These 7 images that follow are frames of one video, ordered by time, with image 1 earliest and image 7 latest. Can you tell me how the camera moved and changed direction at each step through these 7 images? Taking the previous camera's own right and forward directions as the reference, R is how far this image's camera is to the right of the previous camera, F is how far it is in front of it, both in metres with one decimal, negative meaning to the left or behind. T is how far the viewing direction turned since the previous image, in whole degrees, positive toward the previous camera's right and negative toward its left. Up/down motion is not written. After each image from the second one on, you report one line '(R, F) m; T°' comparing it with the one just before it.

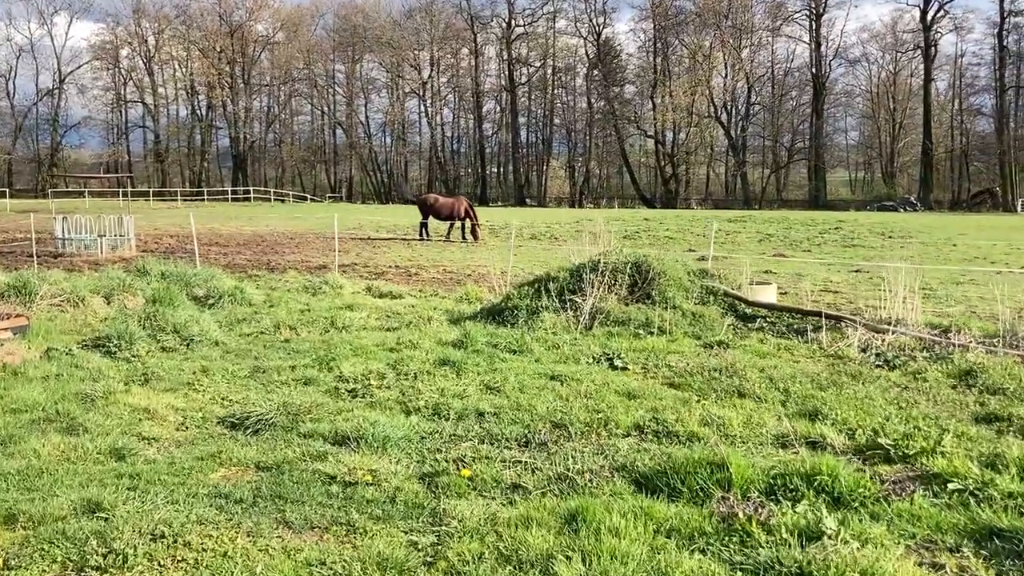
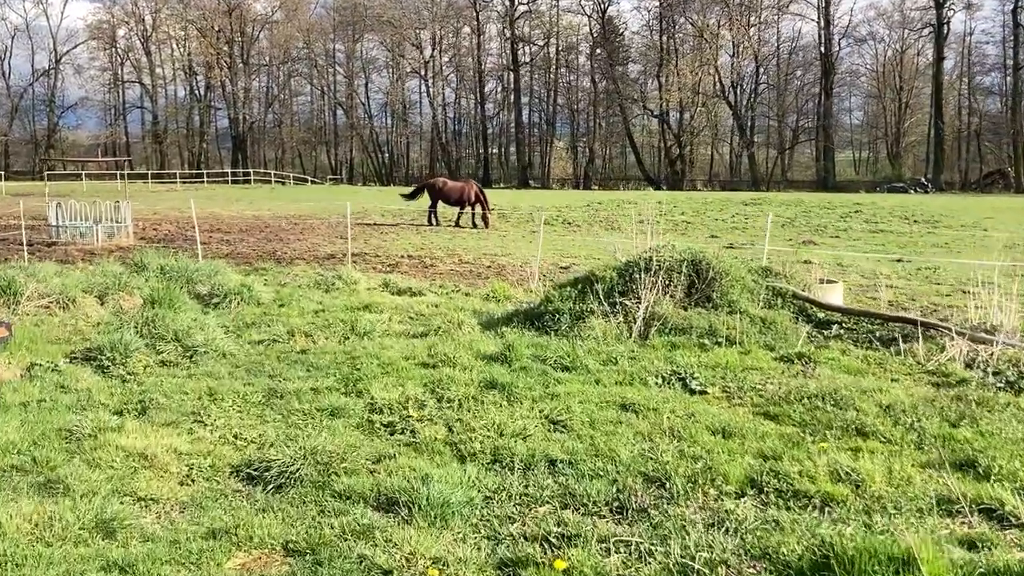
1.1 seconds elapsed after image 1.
(-0.3, +0.9) m; 0°
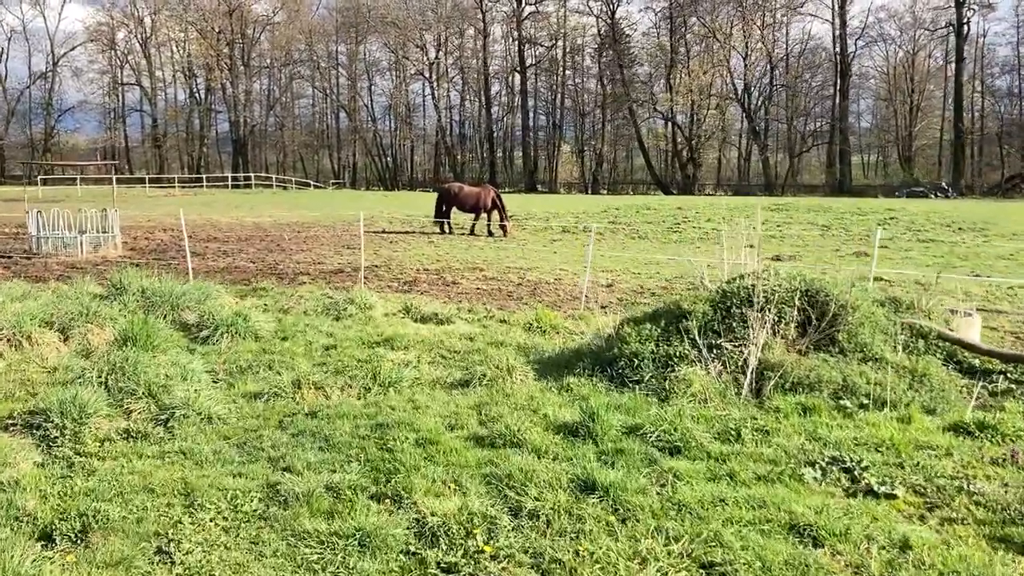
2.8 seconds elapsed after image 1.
(-0.4, +1.5) m; 0°
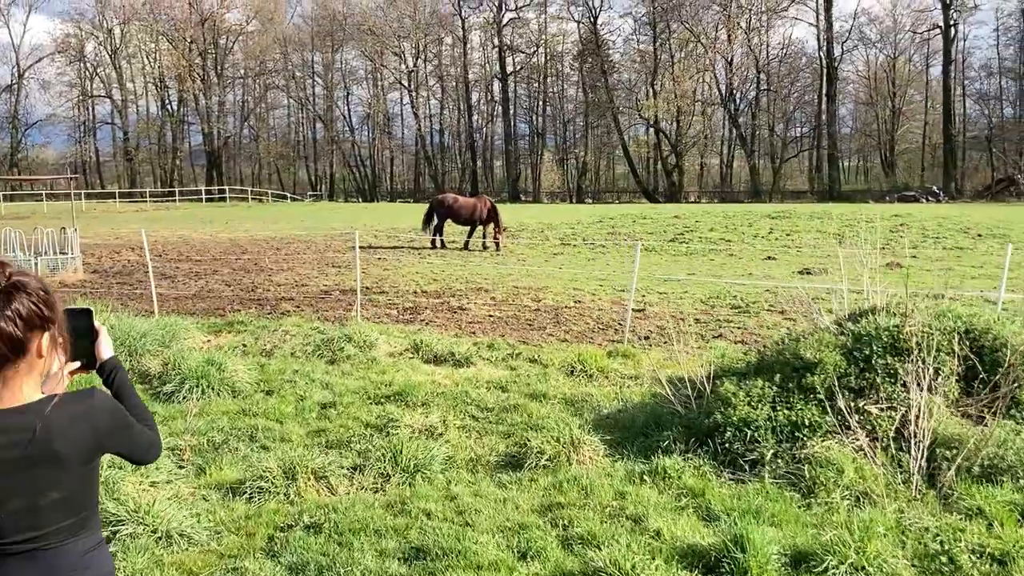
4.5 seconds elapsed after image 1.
(-0.4, +1.5) m; +1°
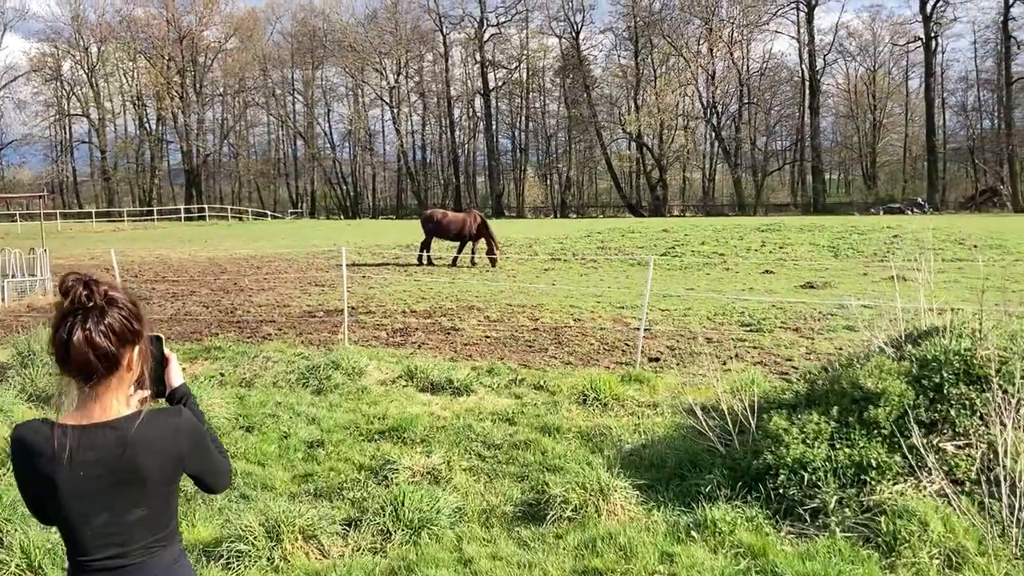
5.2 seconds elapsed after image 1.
(-0.1, +0.6) m; +1°
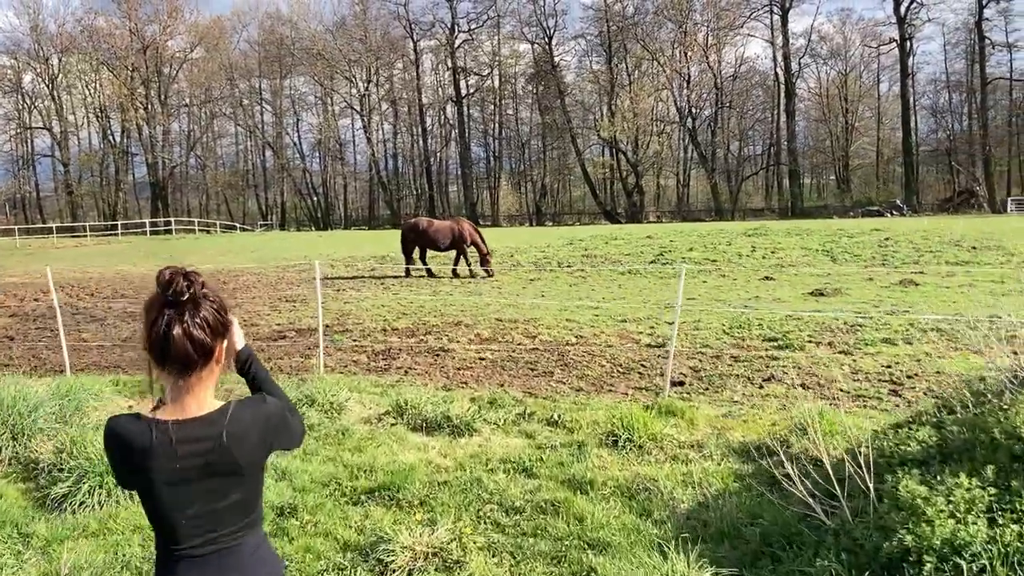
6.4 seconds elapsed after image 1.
(-0.2, +1.0) m; +2°
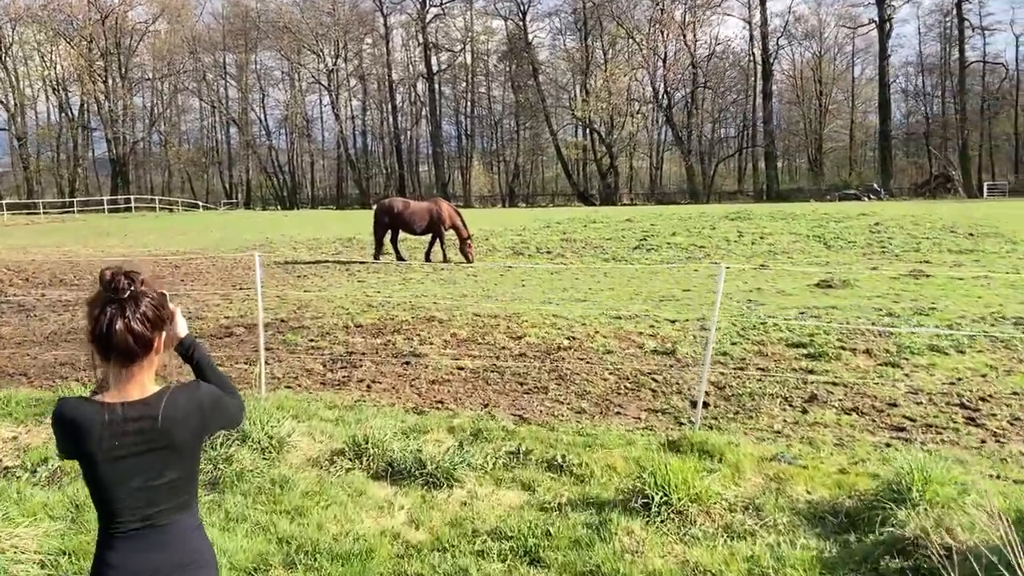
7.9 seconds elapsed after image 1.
(-0.1, +1.3) m; +2°
